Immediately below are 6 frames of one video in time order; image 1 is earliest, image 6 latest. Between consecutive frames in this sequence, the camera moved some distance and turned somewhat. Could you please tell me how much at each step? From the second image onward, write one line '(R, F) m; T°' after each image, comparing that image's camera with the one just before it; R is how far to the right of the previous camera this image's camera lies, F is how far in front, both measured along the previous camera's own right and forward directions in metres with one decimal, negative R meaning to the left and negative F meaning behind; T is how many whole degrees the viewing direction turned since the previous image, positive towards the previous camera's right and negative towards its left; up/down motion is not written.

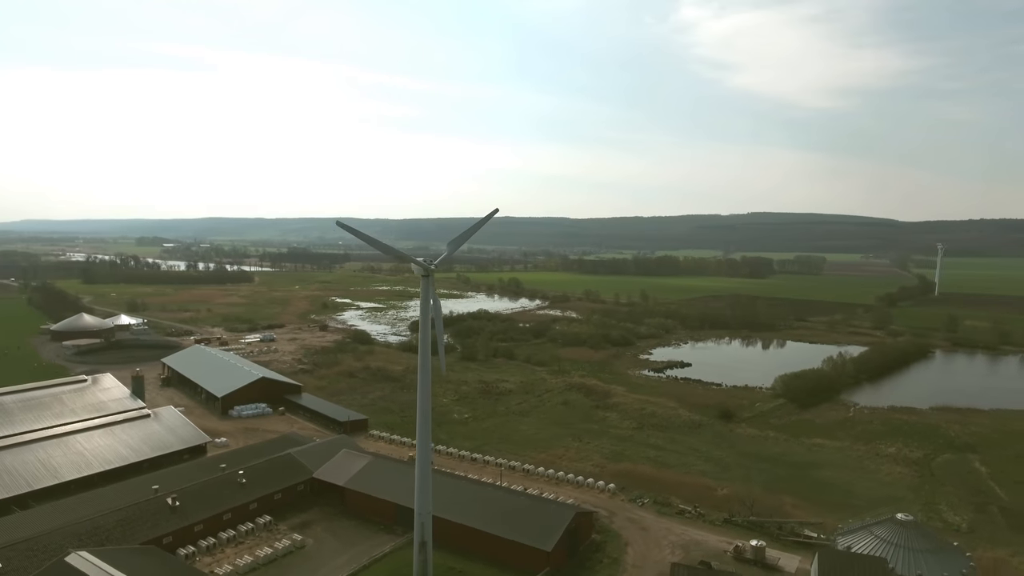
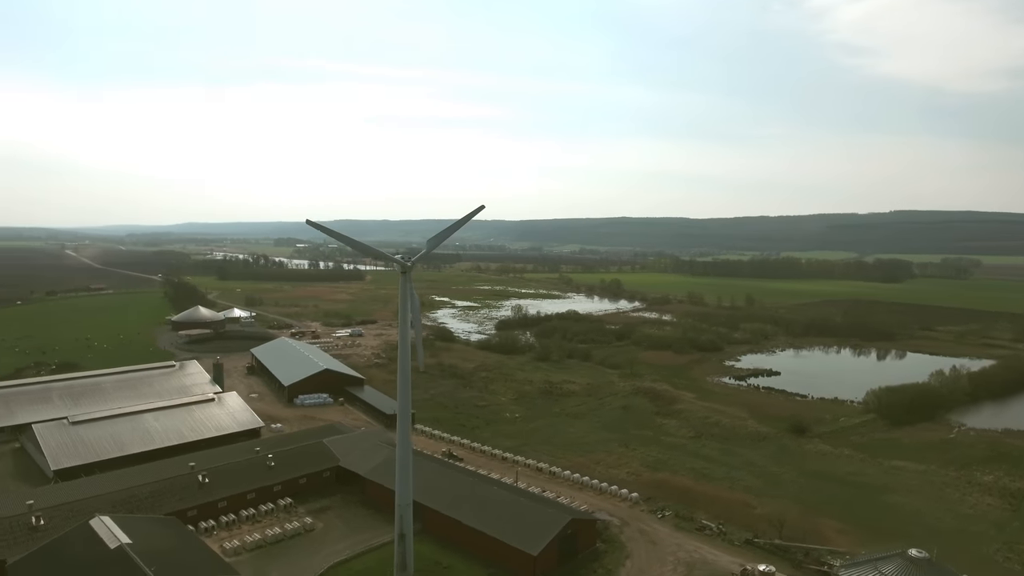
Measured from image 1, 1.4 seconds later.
(+3.4, +0.4) m; -11°
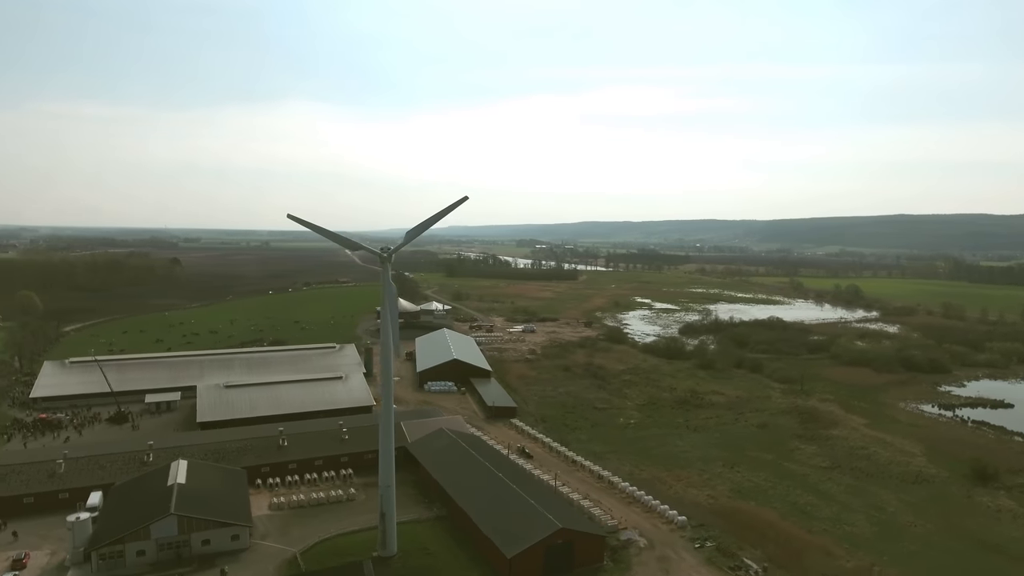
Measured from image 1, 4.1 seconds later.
(+6.6, +1.6) m; -22°
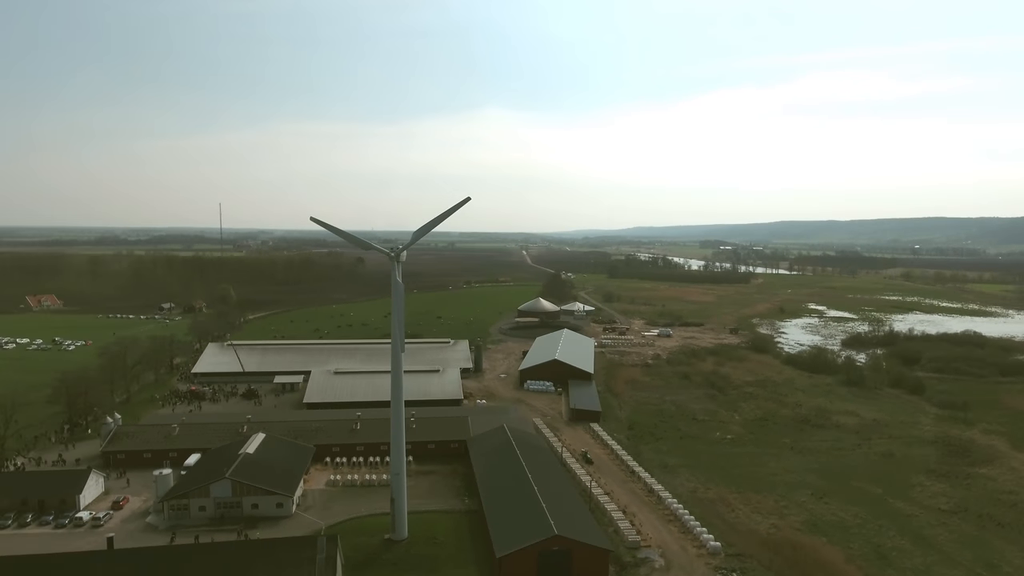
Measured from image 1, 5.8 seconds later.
(+4.8, +0.7) m; -17°
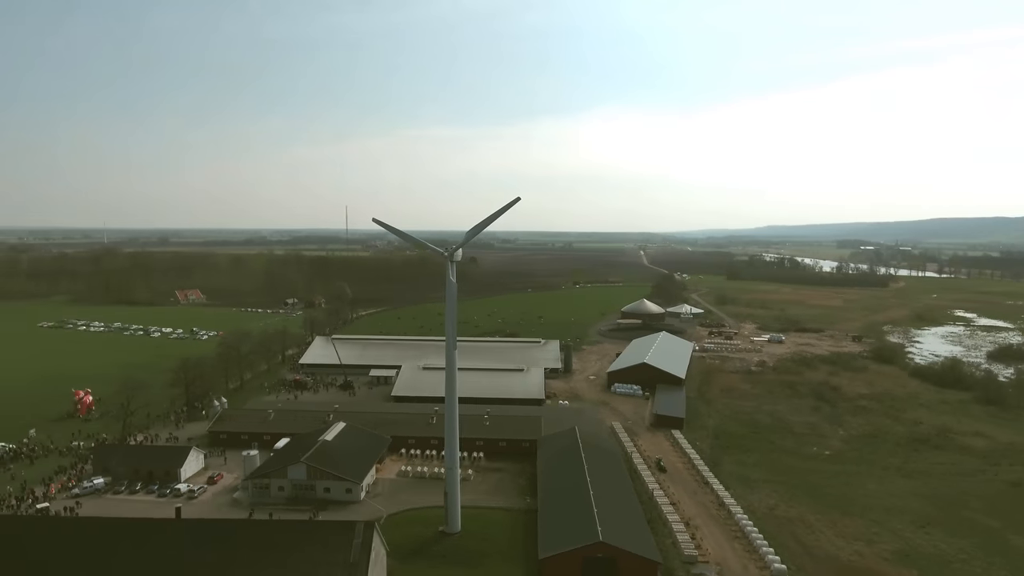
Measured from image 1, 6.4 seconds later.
(+1.9, +0.2) m; -11°
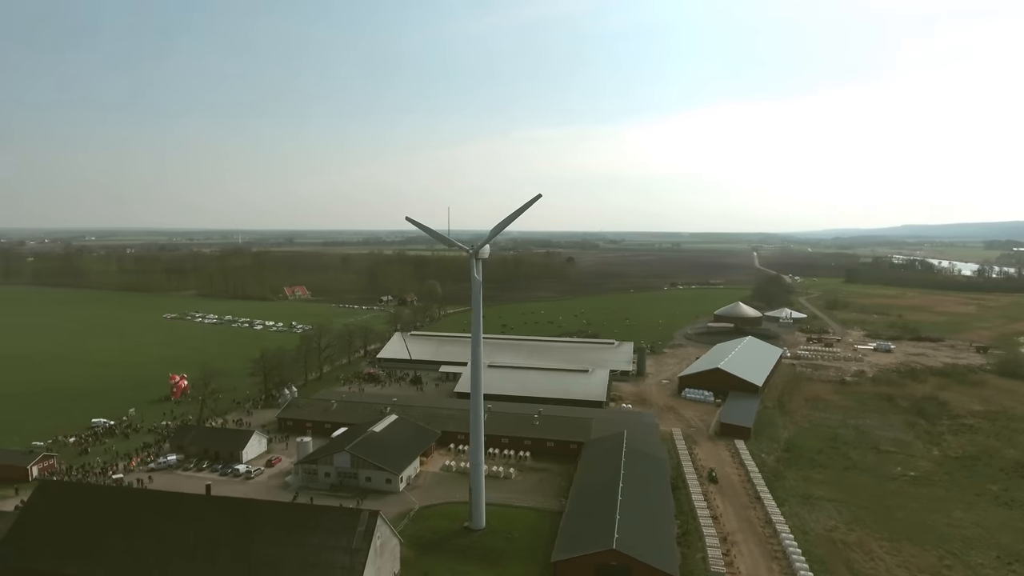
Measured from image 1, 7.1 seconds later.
(+2.4, +0.4) m; -10°
